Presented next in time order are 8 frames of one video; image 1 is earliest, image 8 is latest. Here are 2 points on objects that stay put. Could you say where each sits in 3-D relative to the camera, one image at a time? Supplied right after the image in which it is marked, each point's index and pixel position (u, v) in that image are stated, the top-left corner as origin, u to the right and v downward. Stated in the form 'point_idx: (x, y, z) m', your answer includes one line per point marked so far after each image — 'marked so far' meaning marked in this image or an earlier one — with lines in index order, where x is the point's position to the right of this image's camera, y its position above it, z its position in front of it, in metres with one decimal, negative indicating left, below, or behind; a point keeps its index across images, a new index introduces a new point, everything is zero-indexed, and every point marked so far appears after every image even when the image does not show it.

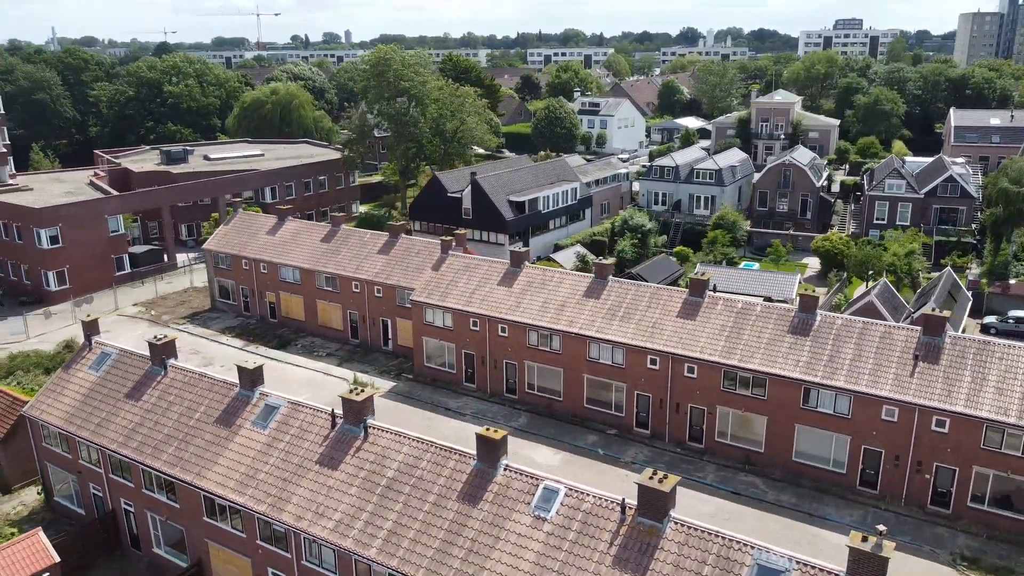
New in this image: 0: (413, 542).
0: (-2.0, -5.1, +16.5) m
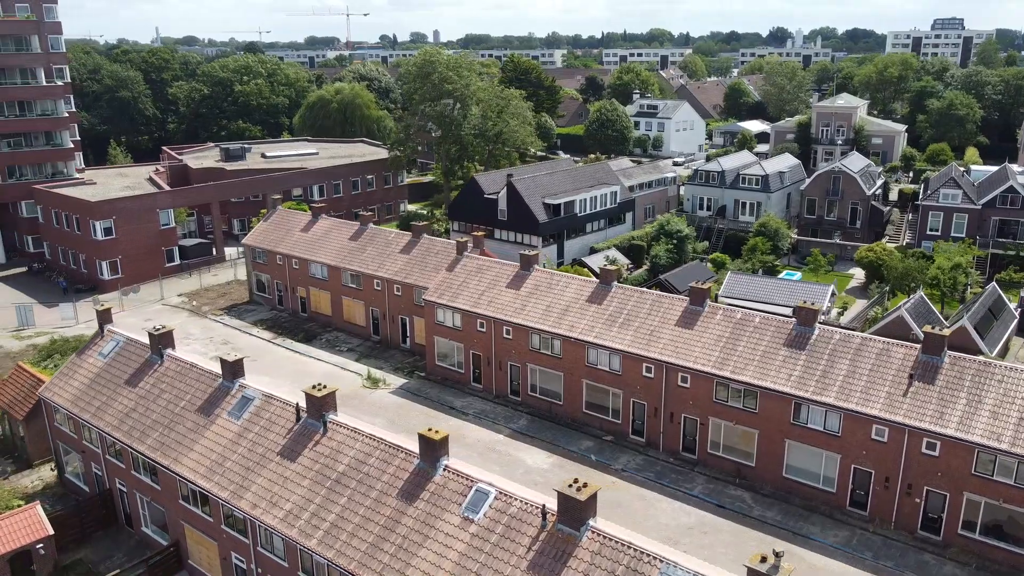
0: (-3.3, -5.1, +17.1) m
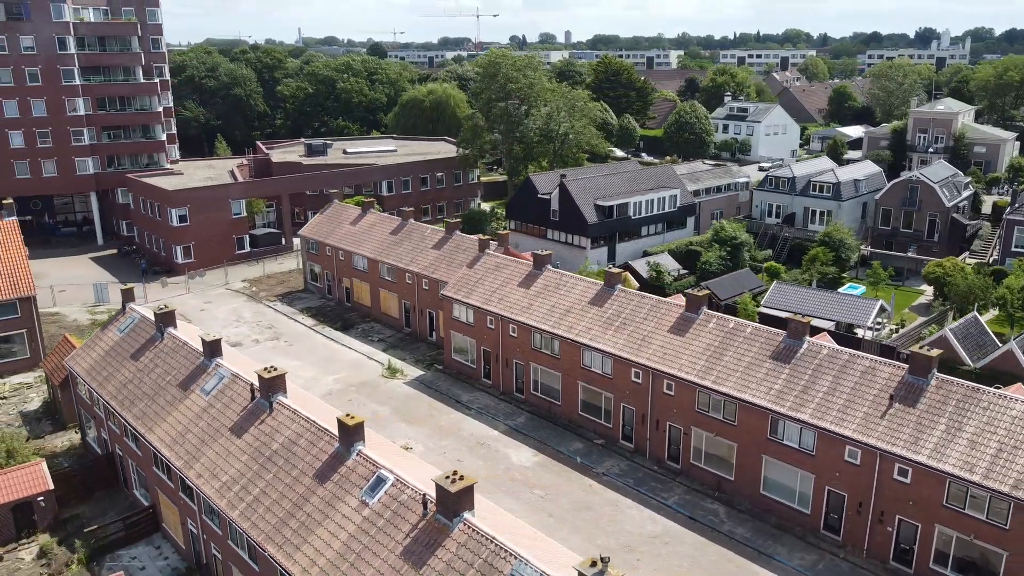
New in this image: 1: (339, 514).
0: (-5.4, -4.9, +18.0) m
1: (-3.6, -4.7, +17.0) m
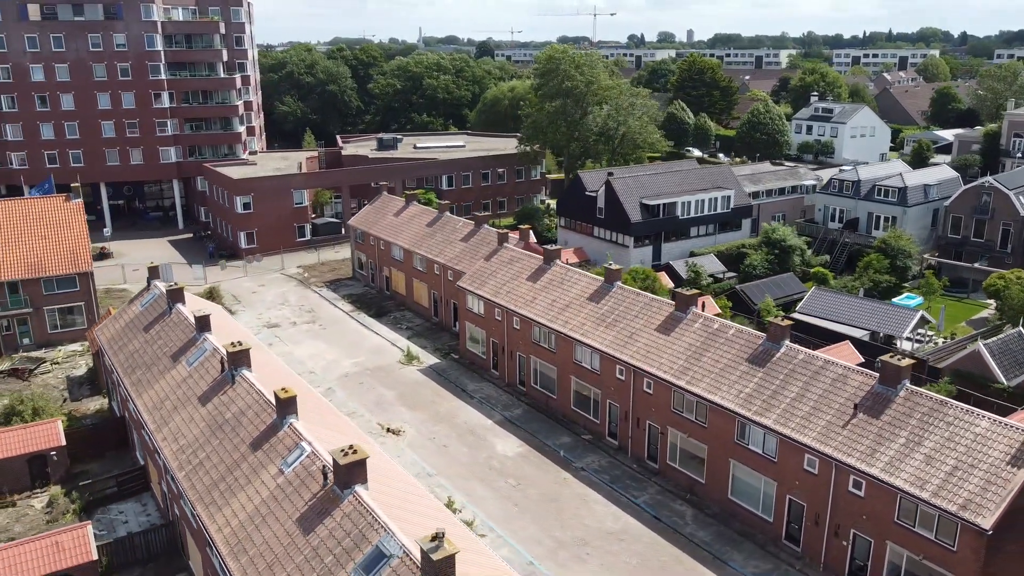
0: (-7.2, -4.4, +19.3) m
1: (-5.6, -4.2, +18.0) m
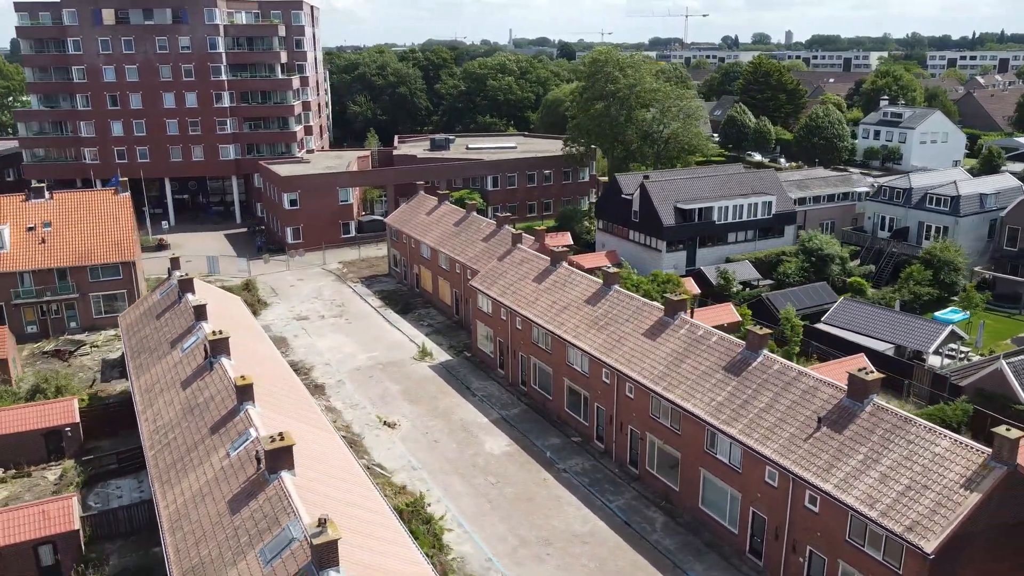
0: (-8.5, -4.1, +20.4) m
1: (-7.0, -4.0, +19.0) m
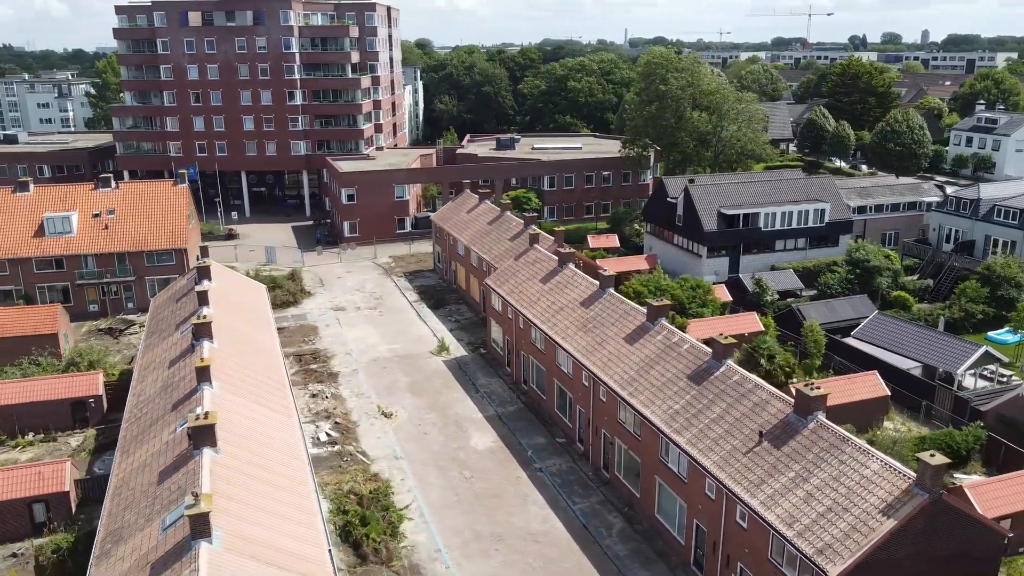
0: (-10.0, -3.7, +22.0) m
1: (-8.7, -3.7, +20.4) m
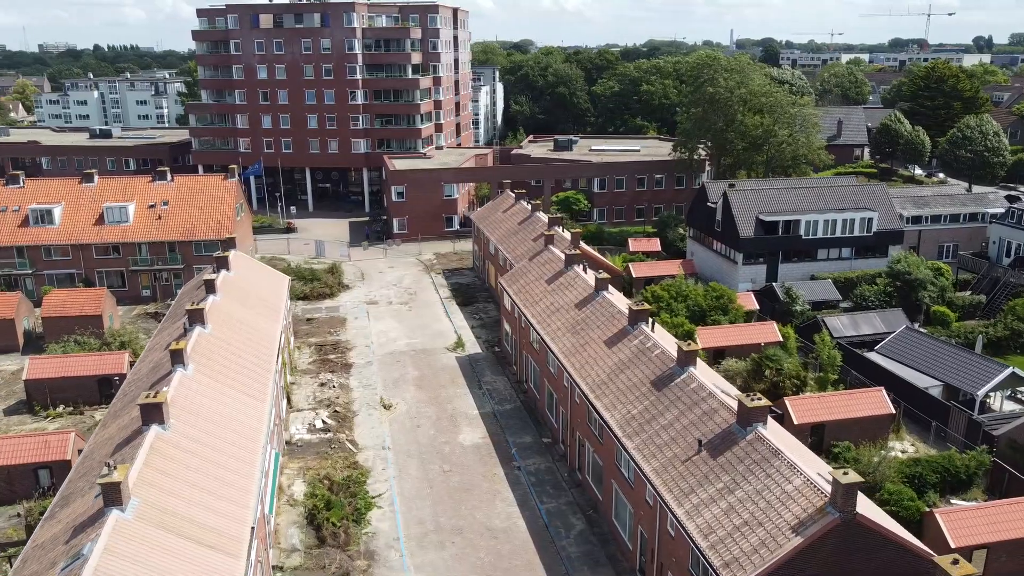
0: (-11.2, -3.3, +23.6) m
1: (-10.1, -3.3, +21.8) m
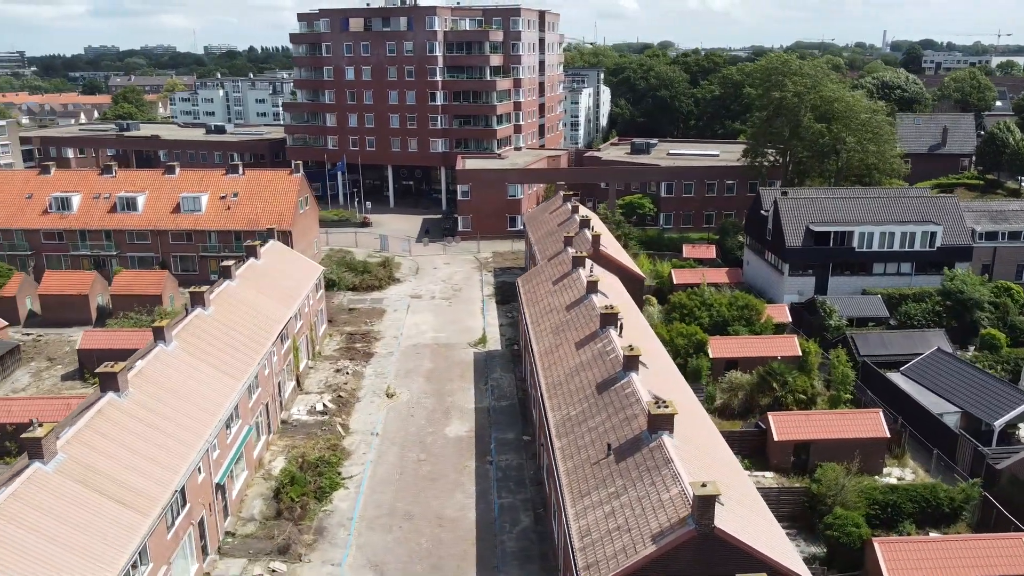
0: (-12.6, -2.7, +26.1) m
1: (-11.8, -2.7, +24.2) m
